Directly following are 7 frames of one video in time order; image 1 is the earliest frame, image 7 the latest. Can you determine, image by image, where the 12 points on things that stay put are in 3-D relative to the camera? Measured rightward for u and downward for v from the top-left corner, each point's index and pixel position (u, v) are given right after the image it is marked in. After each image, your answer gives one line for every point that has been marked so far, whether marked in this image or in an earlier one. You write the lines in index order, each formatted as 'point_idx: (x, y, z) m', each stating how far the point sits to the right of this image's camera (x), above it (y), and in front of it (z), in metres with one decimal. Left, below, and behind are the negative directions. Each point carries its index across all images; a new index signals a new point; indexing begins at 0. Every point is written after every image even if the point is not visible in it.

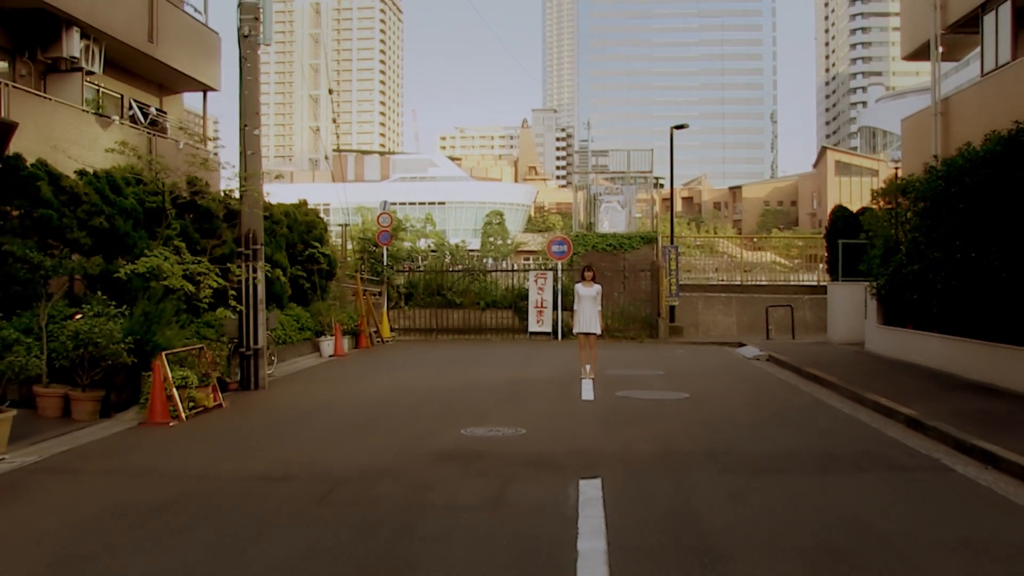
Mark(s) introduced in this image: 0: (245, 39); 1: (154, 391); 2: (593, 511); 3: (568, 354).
0: (-2.3, +2.1, +13.1) m
1: (-2.5, -0.7, +10.6) m
2: (+0.3, -0.9, +6.1) m
3: (+0.7, -0.8, +19.2) m
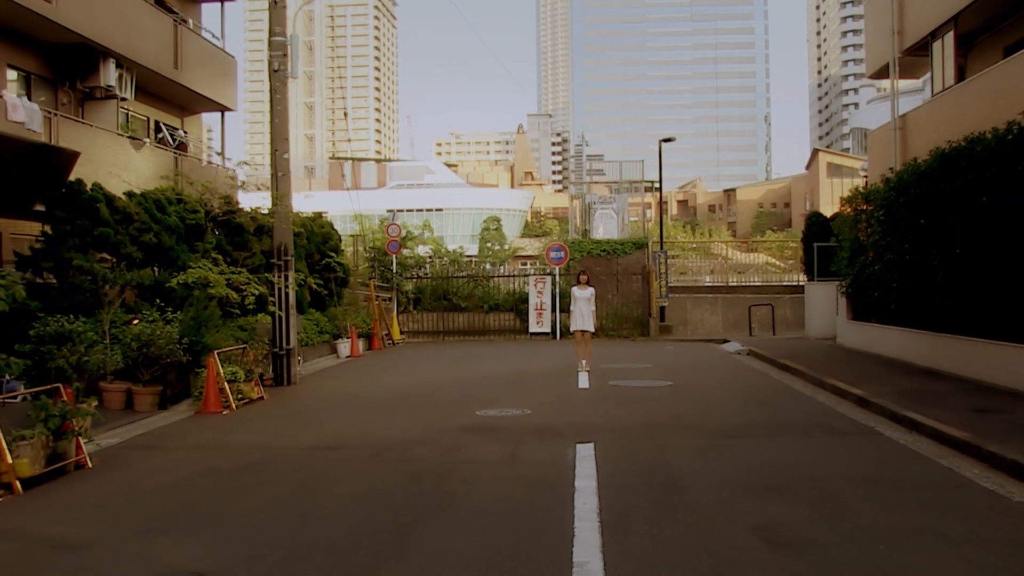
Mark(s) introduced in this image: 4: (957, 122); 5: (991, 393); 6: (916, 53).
0: (-2.3, +2.1, +14.8) m
1: (-2.4, -0.8, +12.3) m
2: (+0.4, -0.9, +7.8) m
3: (+0.7, -0.9, +20.8) m
4: (+4.7, +1.7, +16.4) m
5: (+3.5, -0.8, +11.2) m
6: (+5.0, +2.9, +19.4) m
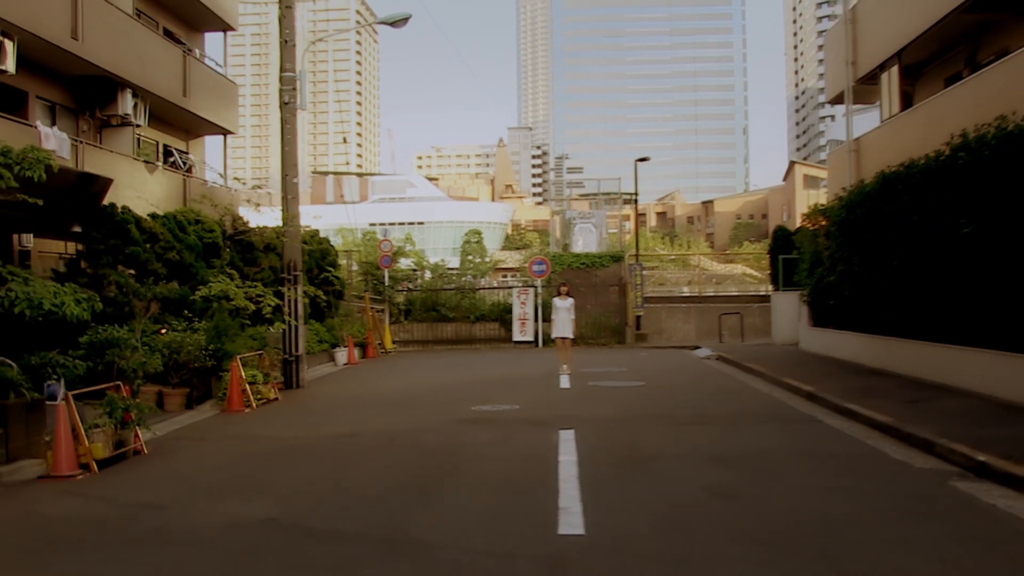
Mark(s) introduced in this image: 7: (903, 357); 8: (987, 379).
0: (-2.4, +1.9, +16.3) m
1: (-2.5, -0.9, +13.8) m
2: (+0.4, -1.0, +9.3) m
3: (+0.5, -1.0, +22.4) m
4: (+4.5, +1.6, +18.0) m
5: (+3.4, -0.8, +12.8) m
6: (+4.8, +2.8, +21.0) m
7: (+3.7, -0.7, +14.7) m
8: (+3.6, -0.7, +12.0) m
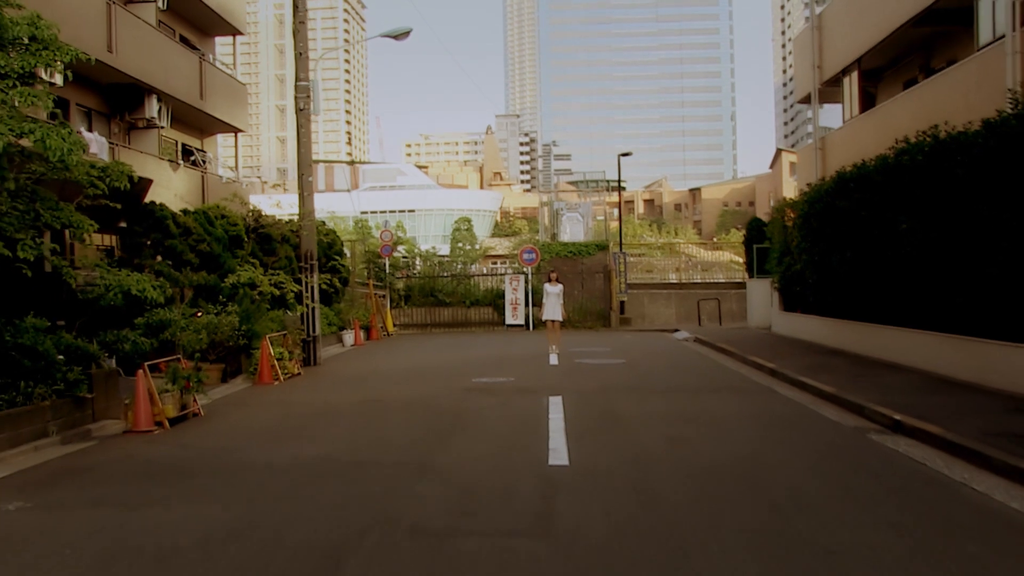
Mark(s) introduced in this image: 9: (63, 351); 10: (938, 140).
0: (-2.5, +2.1, +18.2) m
1: (-2.5, -0.8, +15.6) m
2: (+0.3, -0.9, +11.2) m
3: (+0.4, -0.8, +24.3) m
4: (+4.5, +1.8, +19.9) m
5: (+3.4, -0.7, +14.7) m
6: (+4.7, +3.0, +22.9) m
7: (+3.7, -0.5, +16.7) m
8: (+3.6, -0.6, +13.9) m
9: (-3.2, -0.5, +10.8) m
10: (+3.5, +1.2, +12.5) m
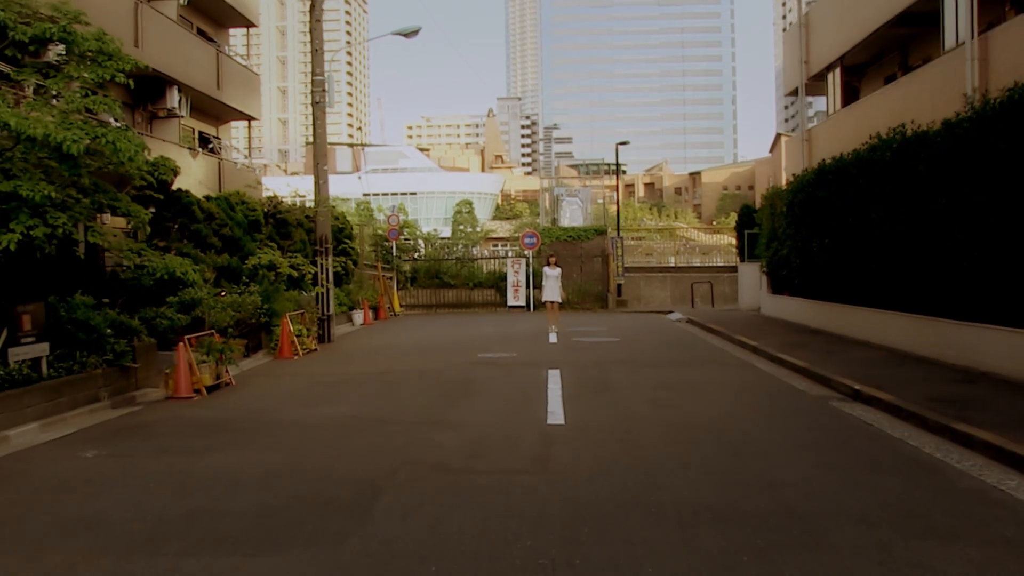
0: (-2.5, +2.3, +19.3) m
1: (-2.5, -0.6, +16.9) m
2: (+0.4, -0.7, +12.4) m
3: (+0.5, -0.5, +25.5) m
4: (+4.5, +2.0, +21.1) m
5: (+3.4, -0.5, +15.9) m
6: (+4.8, +3.3, +24.1) m
7: (+3.7, -0.3, +17.9) m
8: (+3.6, -0.4, +15.2) m
9: (-3.2, -0.3, +12.1) m
10: (+3.5, +1.4, +13.7) m
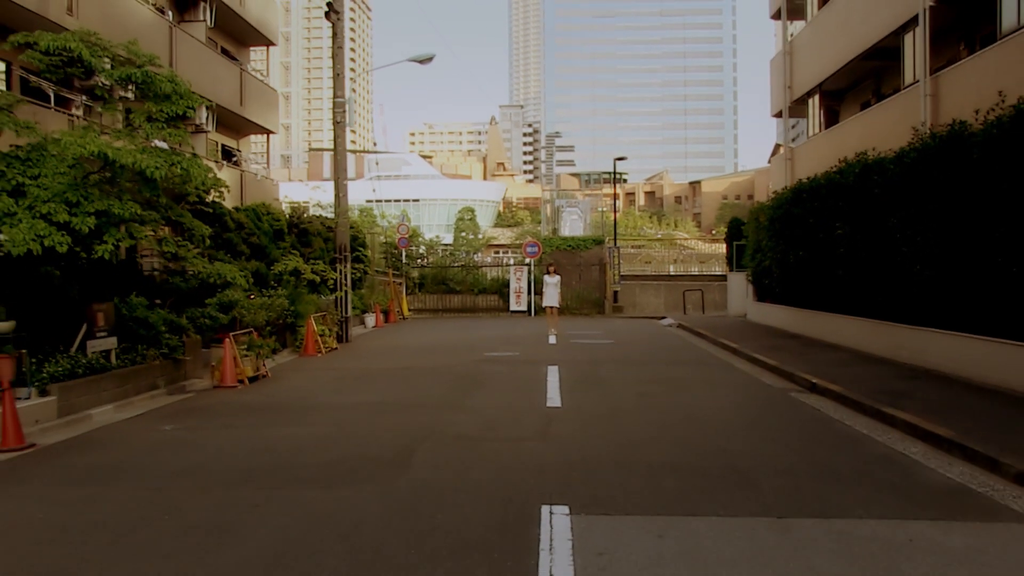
0: (-2.4, +2.3, +21.1) m
1: (-2.5, -0.6, +18.6) m
2: (+0.4, -0.8, +14.1) m
3: (+0.5, -0.6, +27.2) m
4: (+4.6, +1.9, +22.8) m
5: (+3.5, -0.6, +17.6) m
6: (+4.9, +3.1, +25.8) m
7: (+3.7, -0.4, +19.6) m
8: (+3.7, -0.5, +16.9) m
9: (-3.1, -0.3, +13.8) m
10: (+3.5, +1.3, +15.4) m
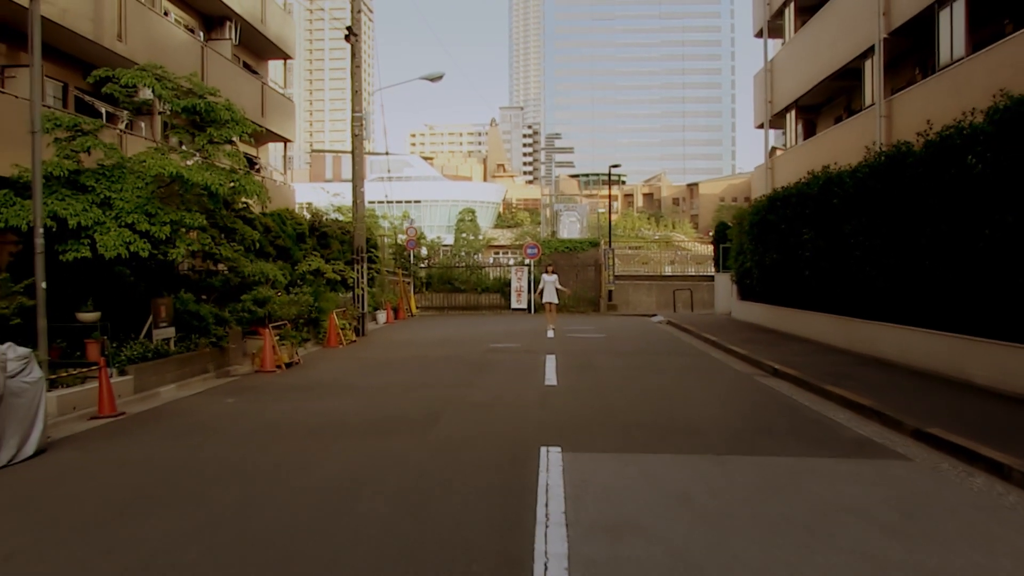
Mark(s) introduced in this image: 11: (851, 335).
0: (-2.4, +2.3, +23.1) m
1: (-2.5, -0.6, +20.6) m
2: (+0.4, -0.8, +16.2) m
3: (+0.5, -0.6, +29.2) m
4: (+4.6, +1.9, +24.9) m
5: (+3.5, -0.6, +19.7) m
6: (+4.9, +3.1, +27.8) m
7: (+3.8, -0.4, +21.6) m
8: (+3.7, -0.5, +18.9) m
9: (-3.1, -0.3, +15.8) m
10: (+3.6, +1.3, +17.5) m
11: (+3.7, -0.5, +16.5) m
